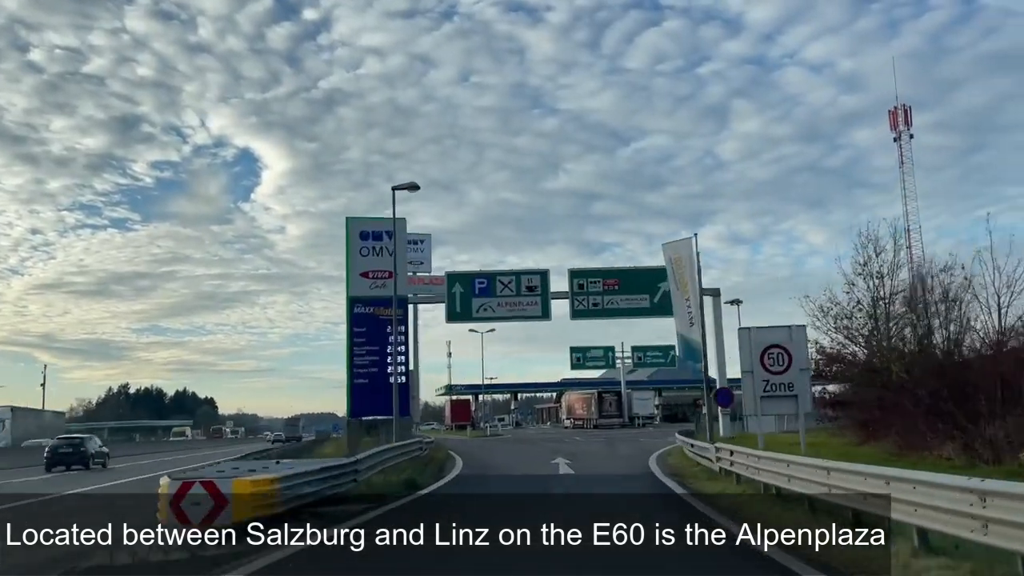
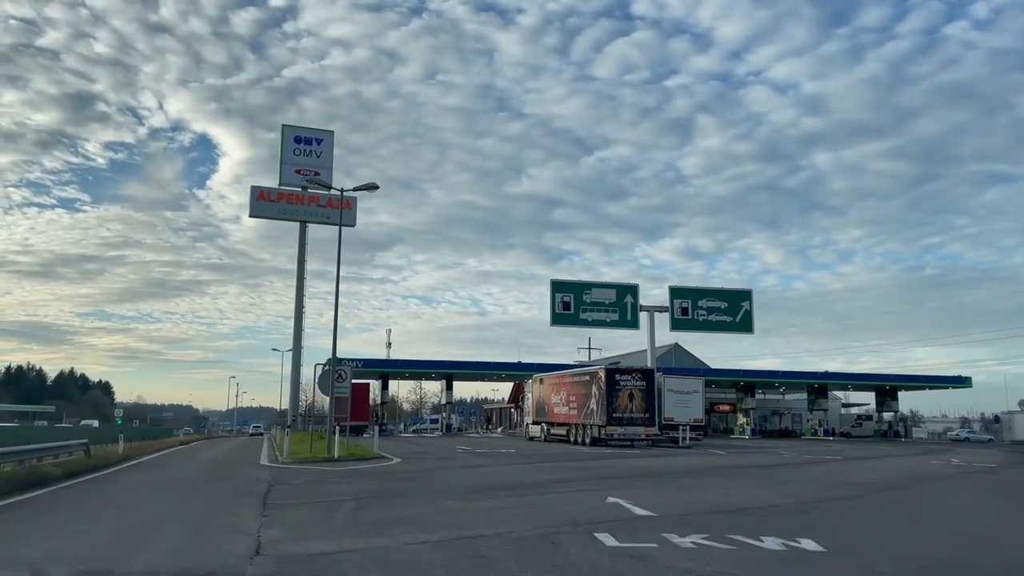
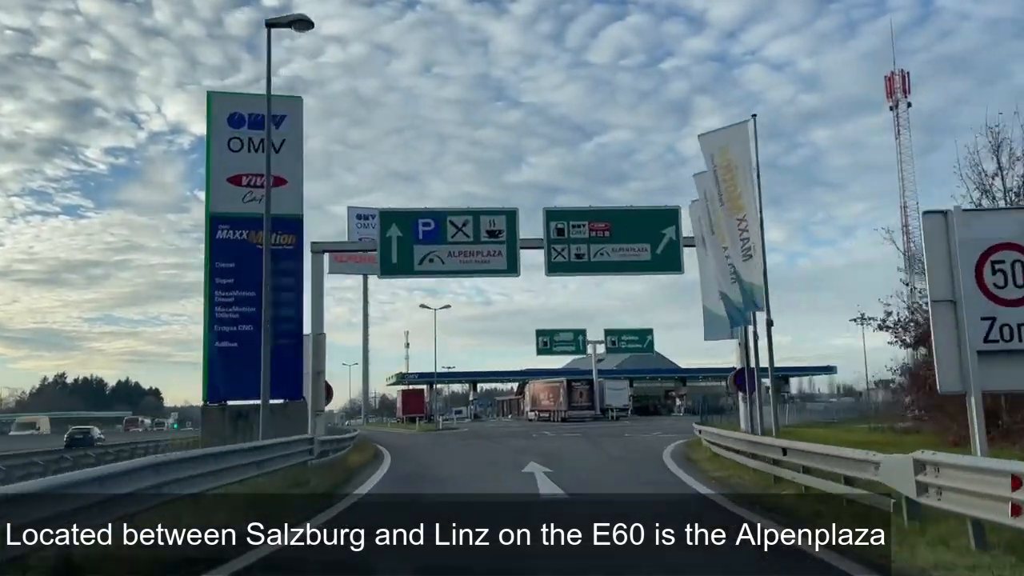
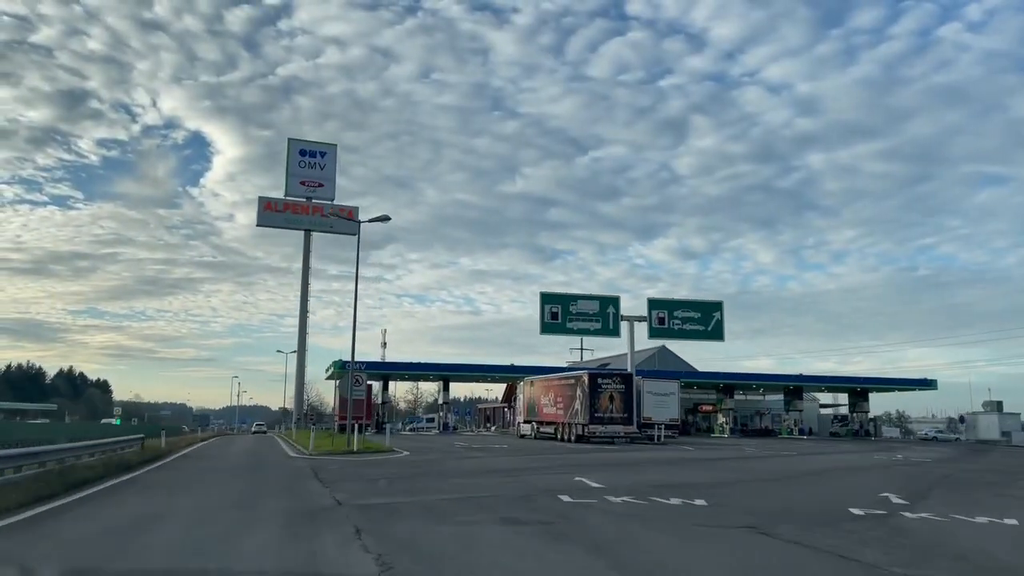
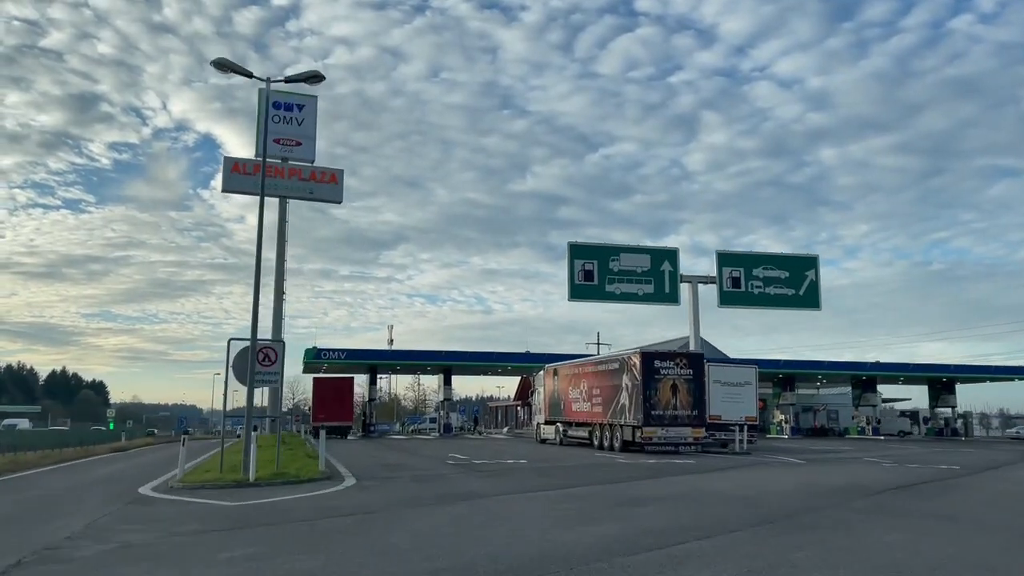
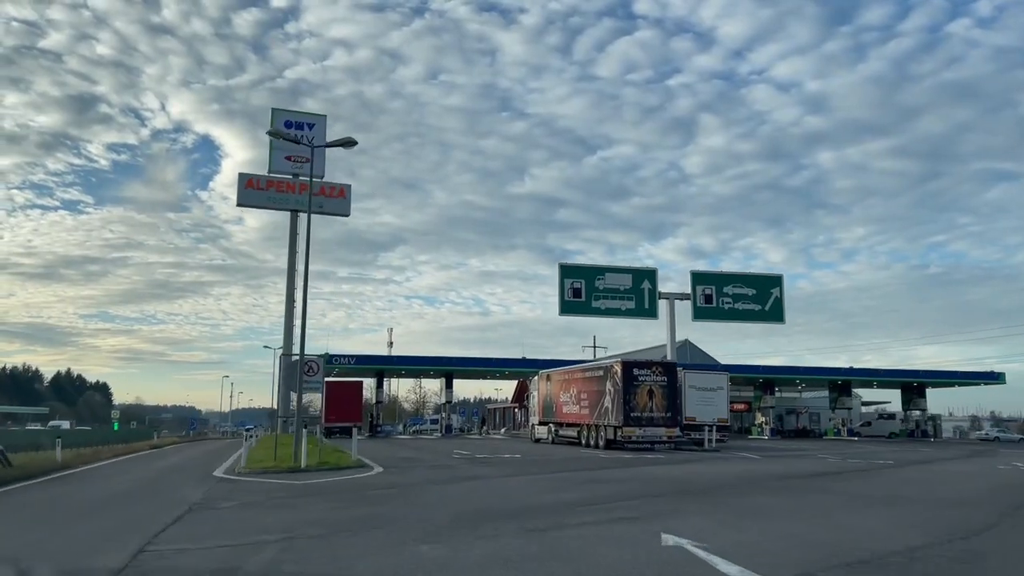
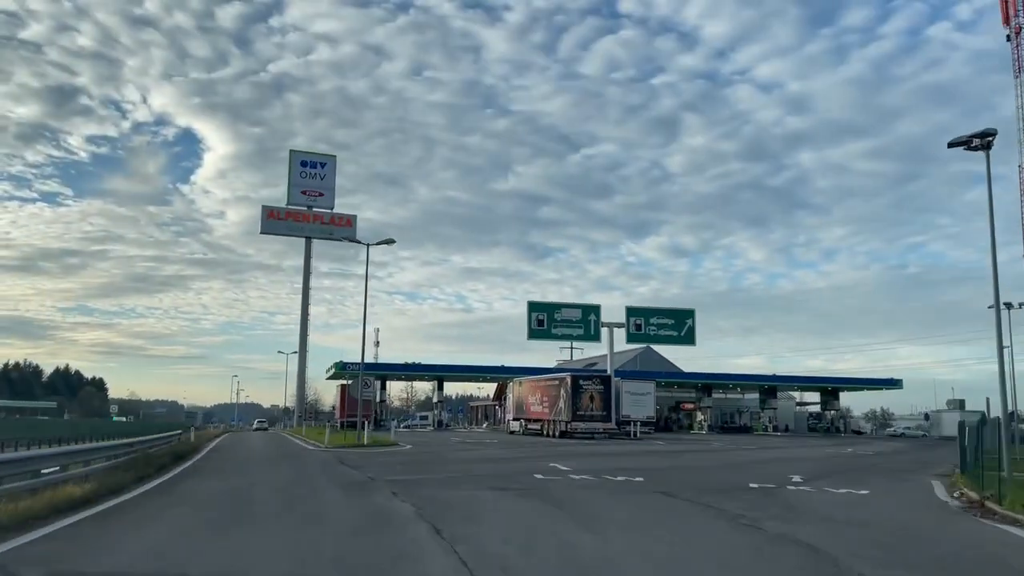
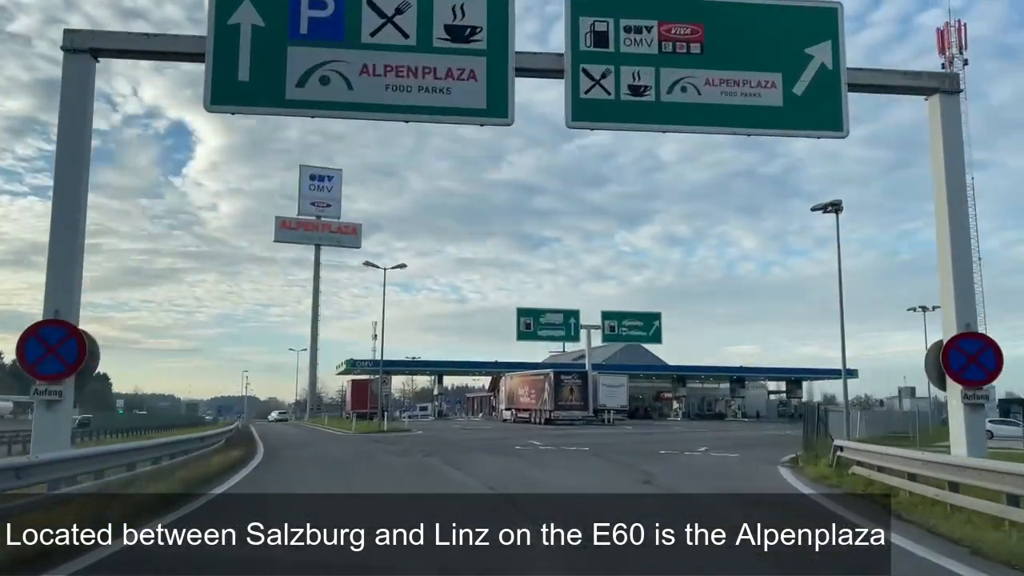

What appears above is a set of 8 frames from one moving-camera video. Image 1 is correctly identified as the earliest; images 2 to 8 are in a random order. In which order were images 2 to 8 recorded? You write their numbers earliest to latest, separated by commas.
3, 8, 7, 4, 2, 6, 5
